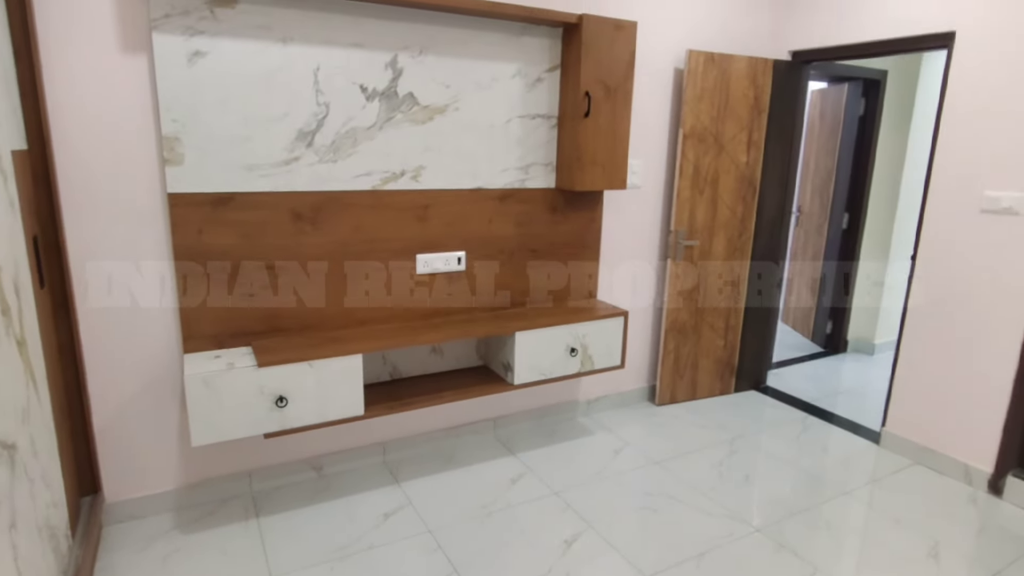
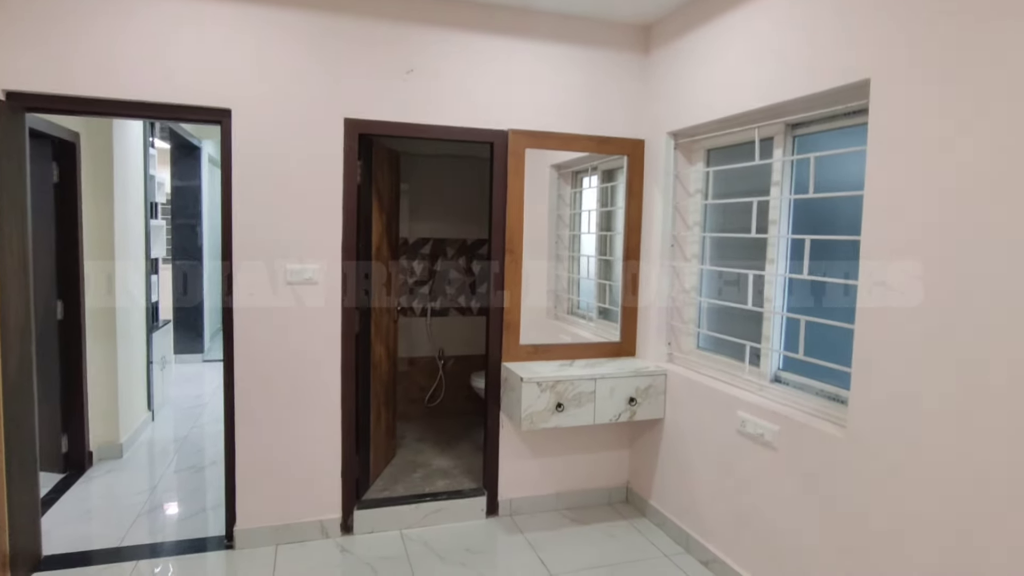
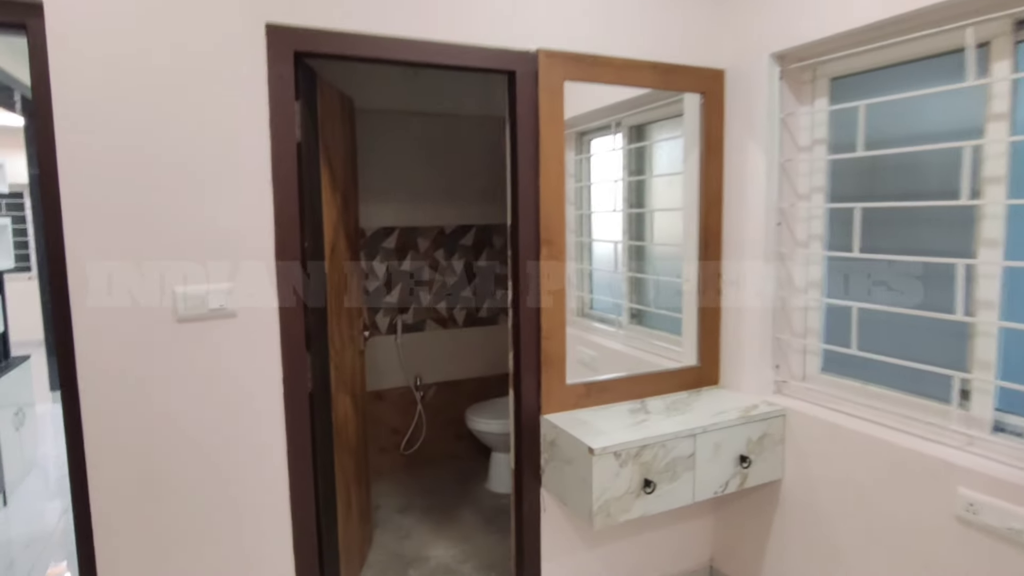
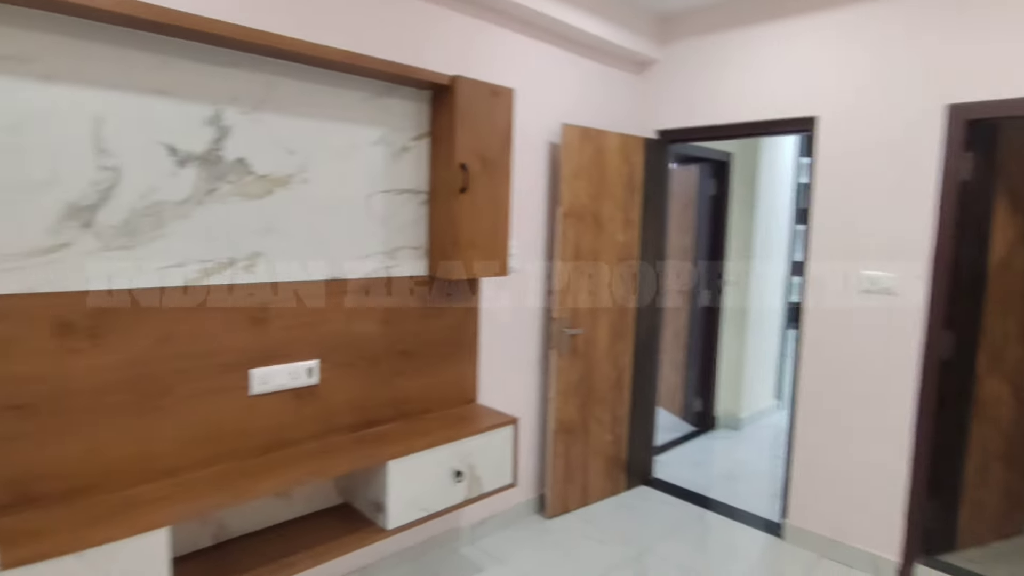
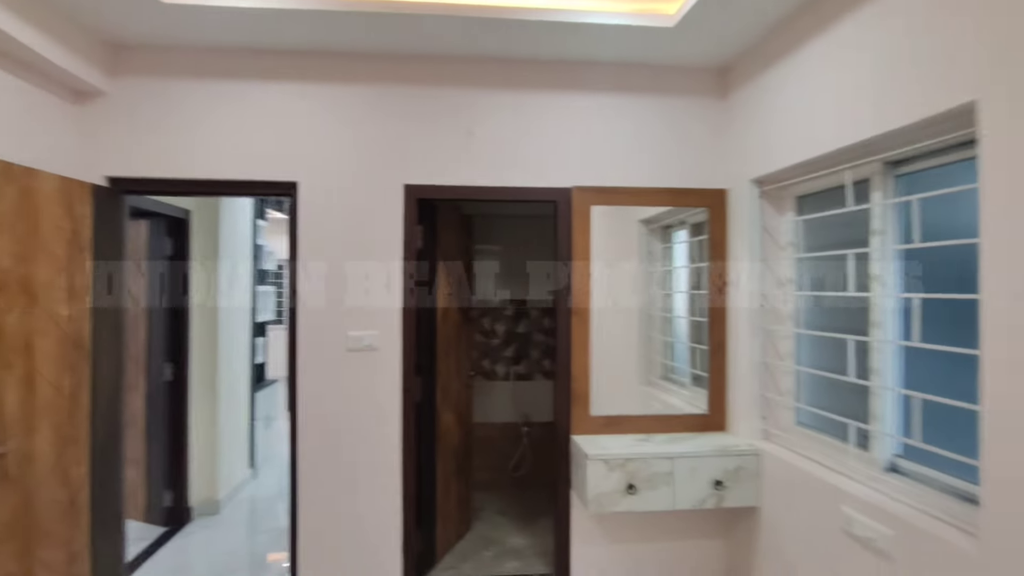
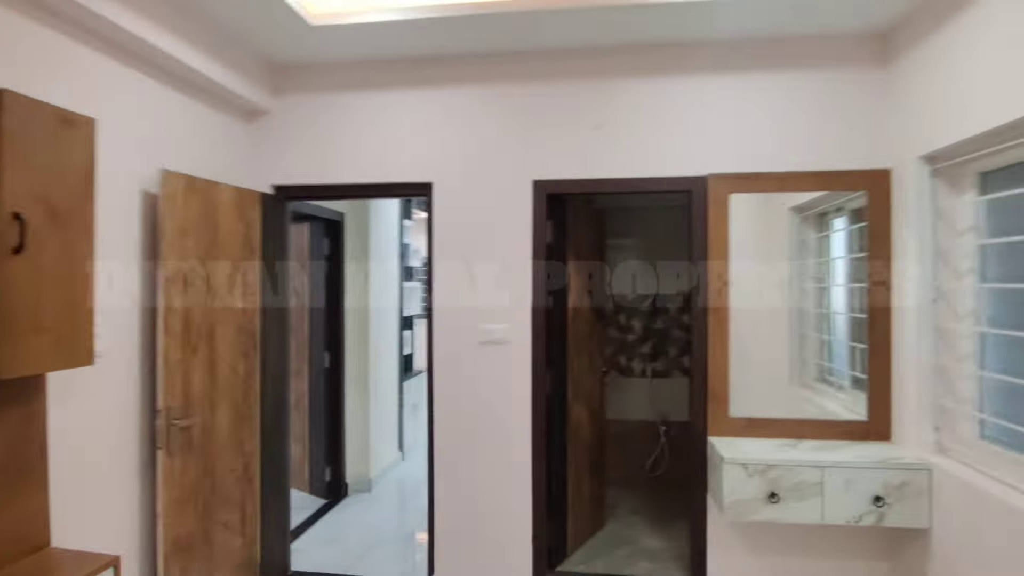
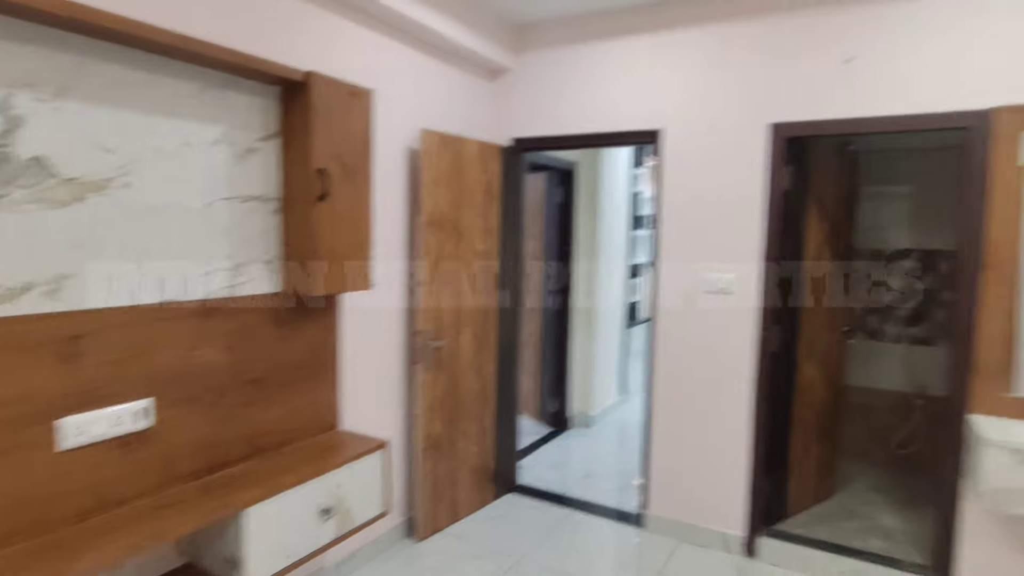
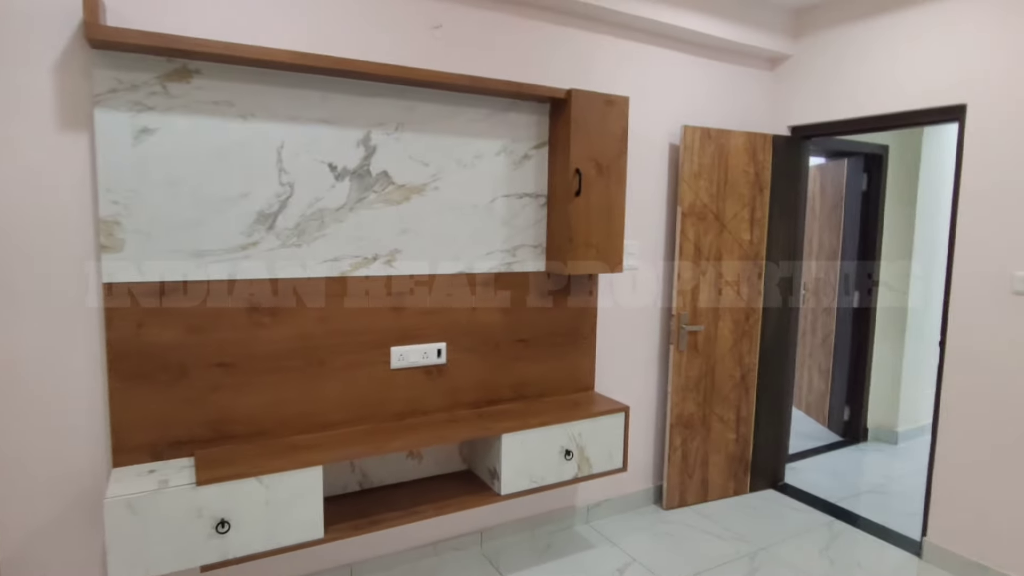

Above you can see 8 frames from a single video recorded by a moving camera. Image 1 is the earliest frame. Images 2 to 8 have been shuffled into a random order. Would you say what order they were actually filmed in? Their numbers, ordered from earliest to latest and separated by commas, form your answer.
8, 4, 7, 6, 5, 2, 3
